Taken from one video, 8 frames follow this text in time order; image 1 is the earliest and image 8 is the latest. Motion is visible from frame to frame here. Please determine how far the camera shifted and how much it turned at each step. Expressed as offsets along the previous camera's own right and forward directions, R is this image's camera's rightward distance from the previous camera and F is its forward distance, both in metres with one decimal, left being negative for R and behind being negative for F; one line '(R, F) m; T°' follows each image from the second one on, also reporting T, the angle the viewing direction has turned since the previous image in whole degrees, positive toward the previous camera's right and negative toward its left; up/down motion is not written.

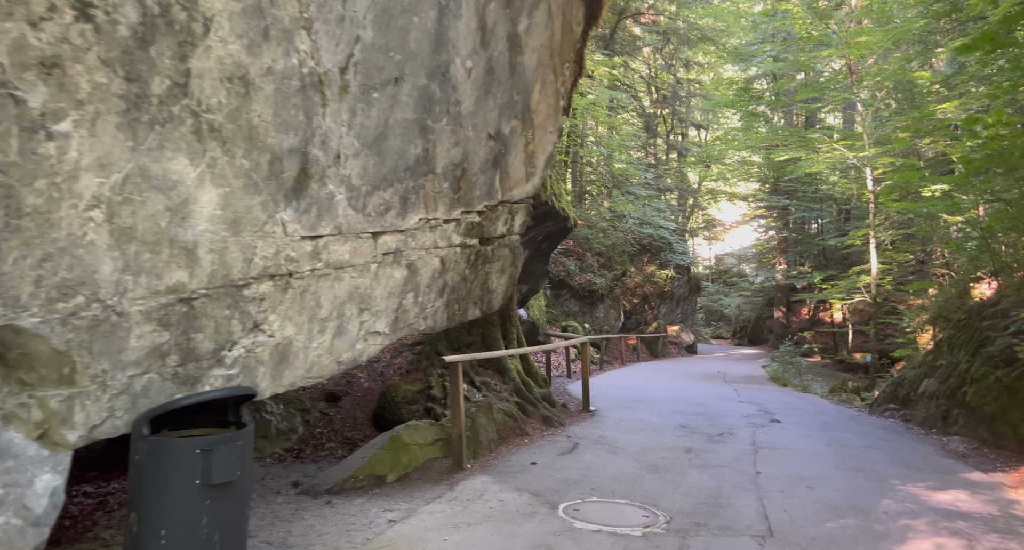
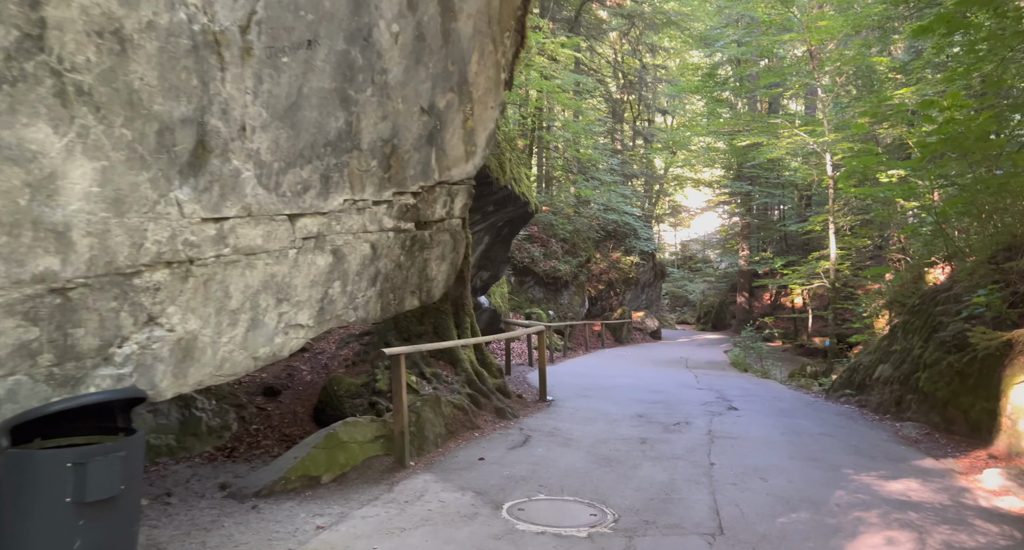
(+0.2, +0.3) m; +3°
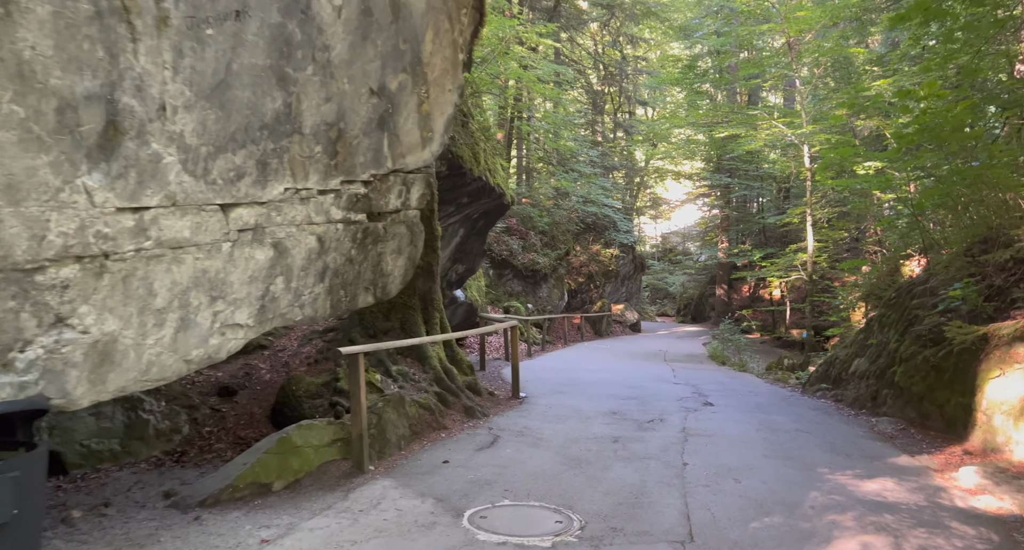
(+0.1, +0.2) m; +2°
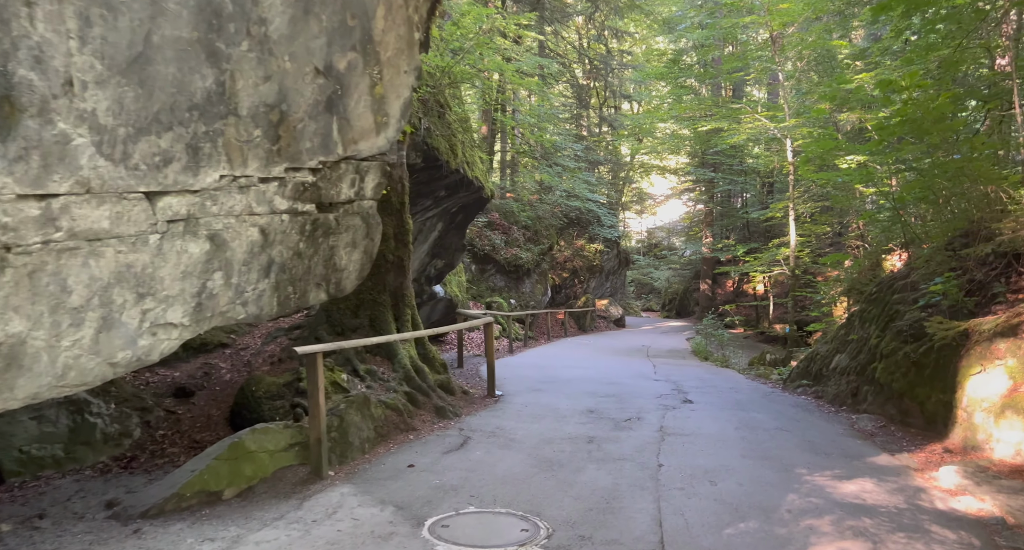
(+0.1, +0.2) m; +1°
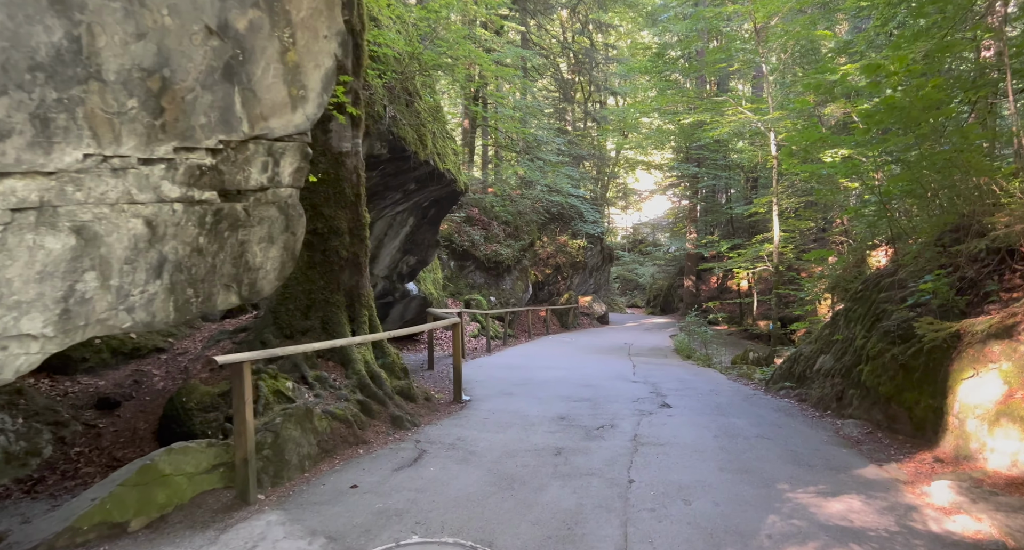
(+0.2, +0.5) m; +1°
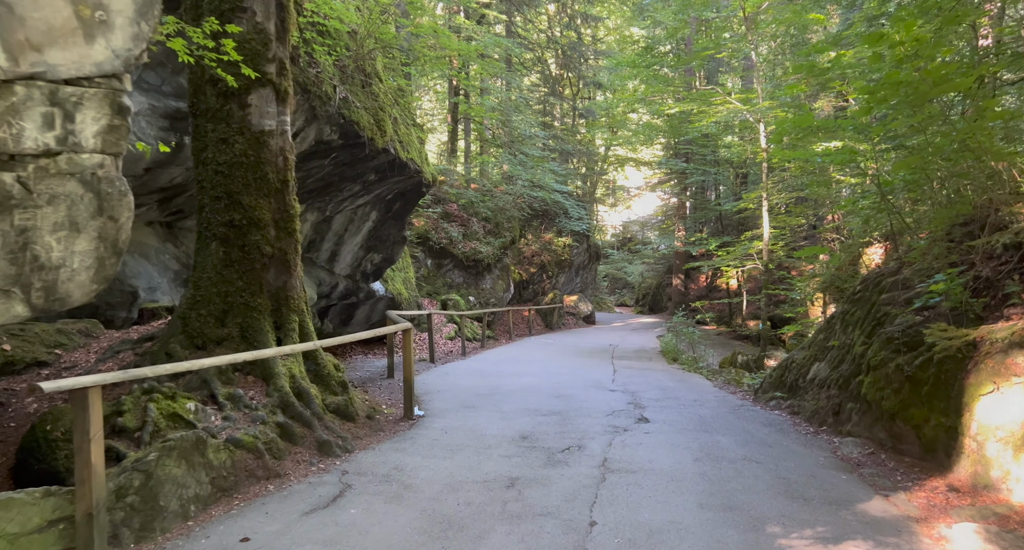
(+0.3, +0.8) m; +1°
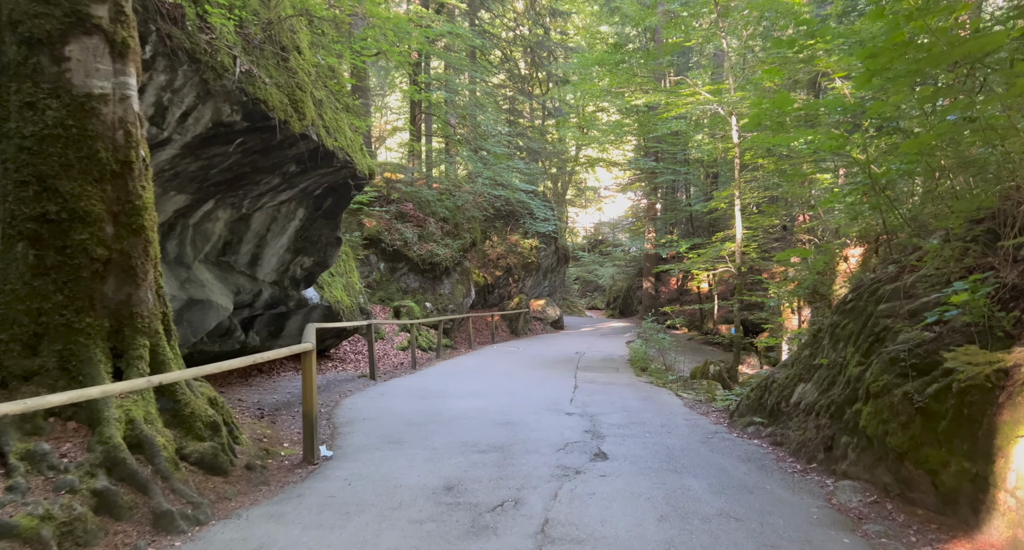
(+0.4, +1.2) m; +2°
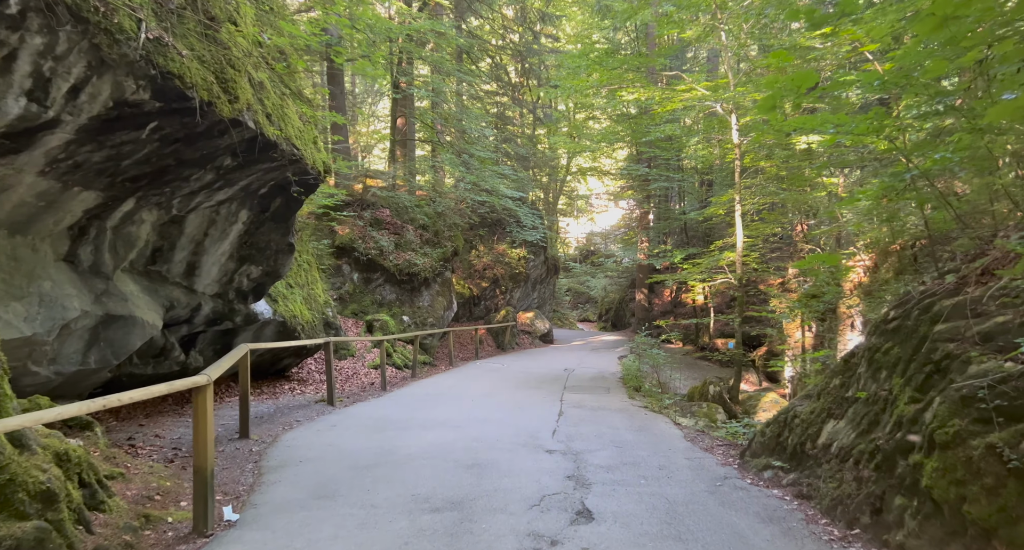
(+0.2, +1.2) m; +1°
